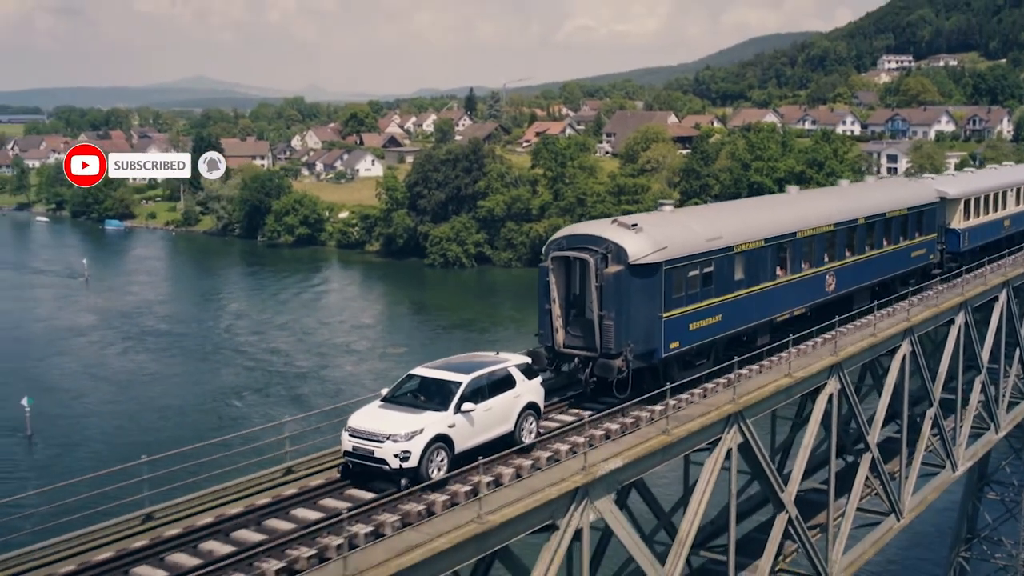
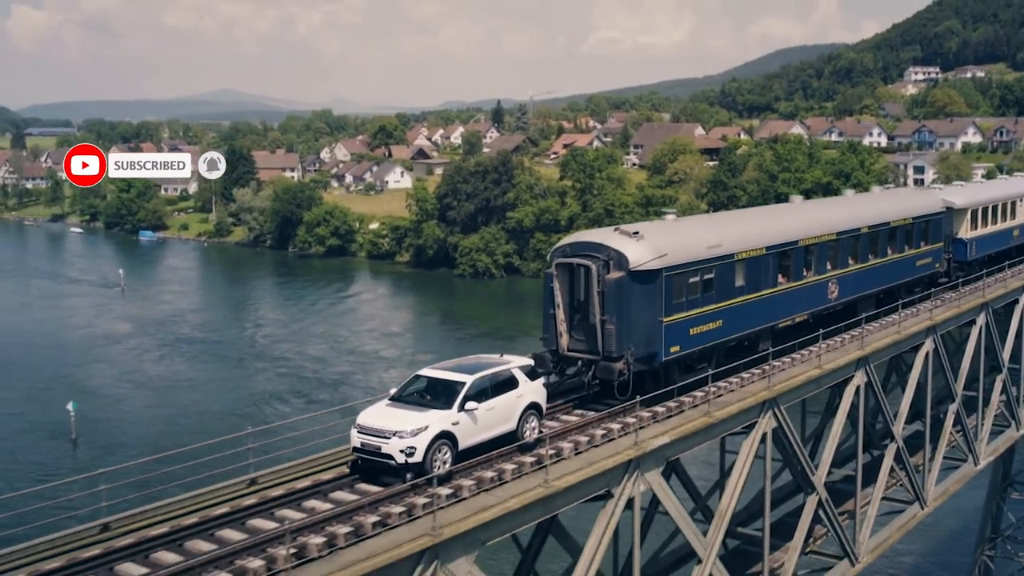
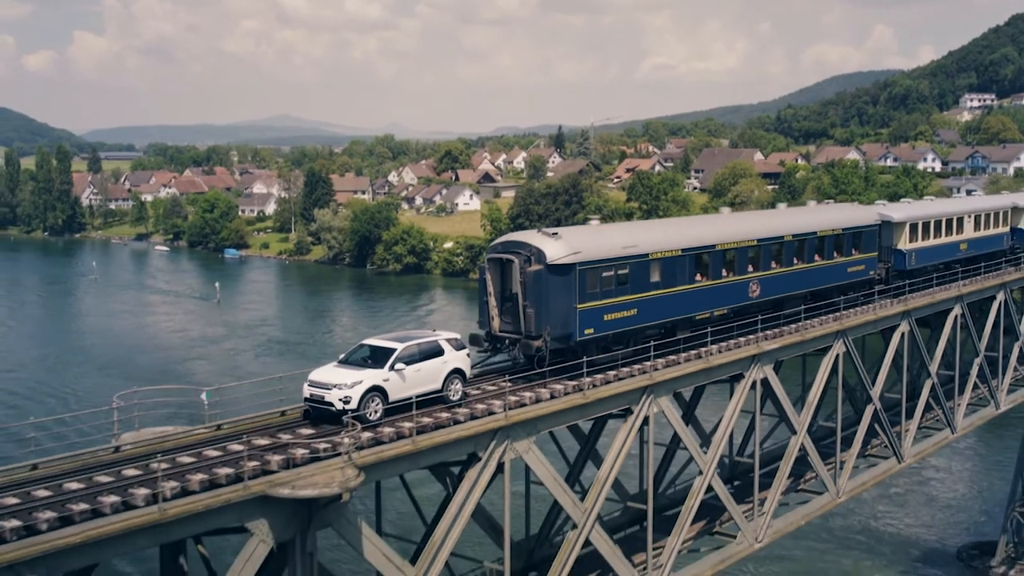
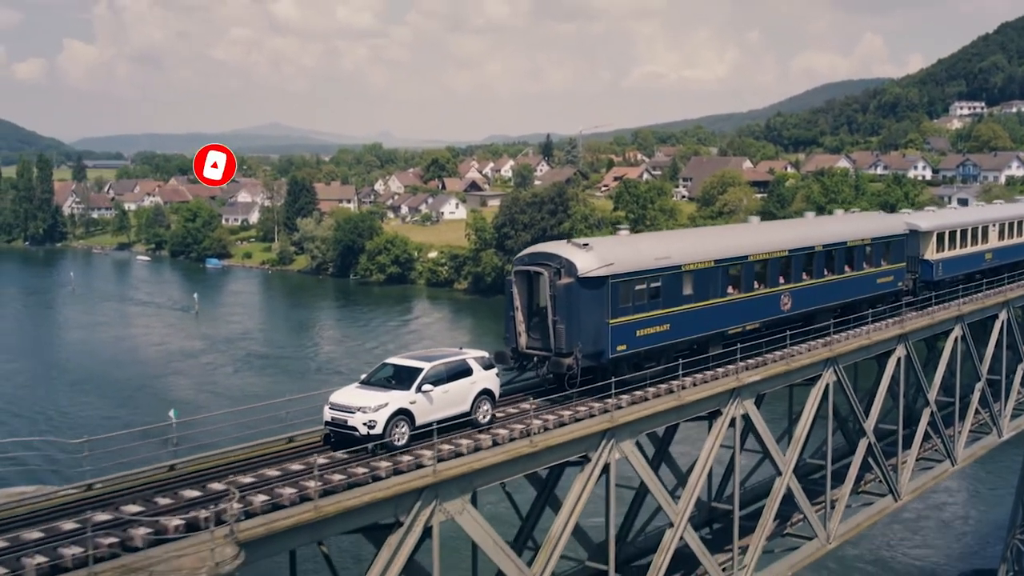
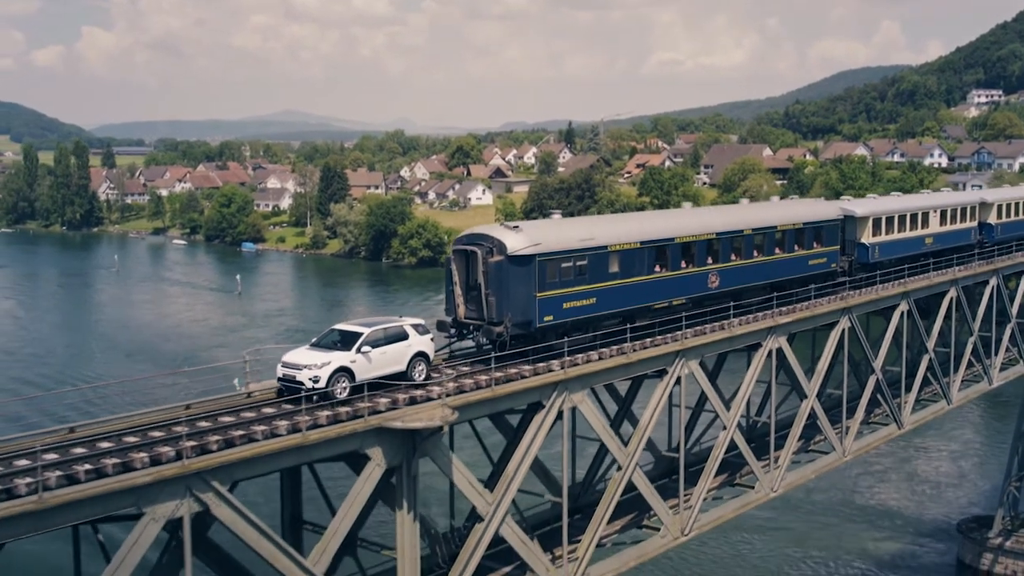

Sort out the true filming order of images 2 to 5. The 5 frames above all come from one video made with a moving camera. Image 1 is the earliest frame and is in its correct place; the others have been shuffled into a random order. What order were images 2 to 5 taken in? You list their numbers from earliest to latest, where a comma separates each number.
2, 4, 3, 5
